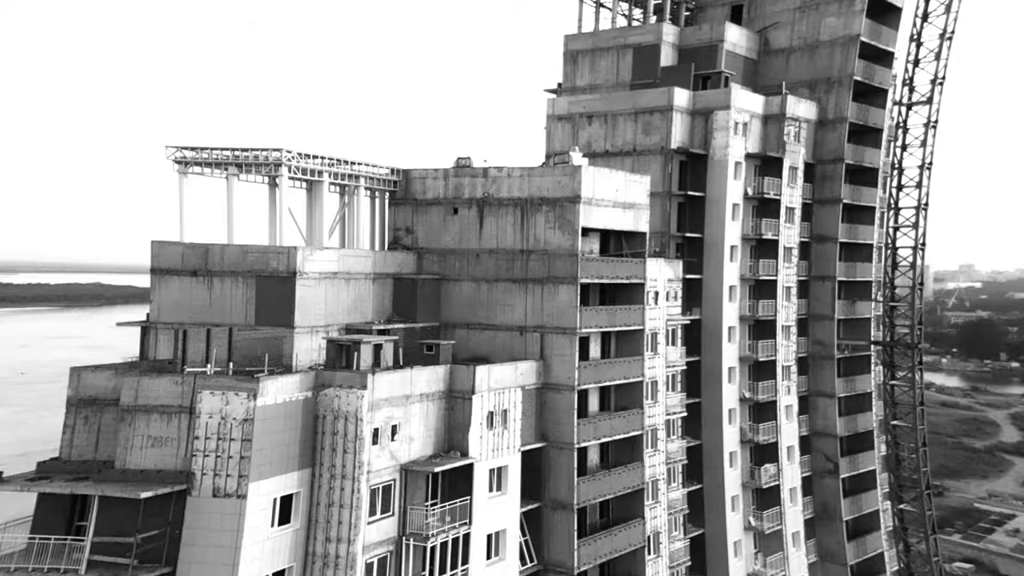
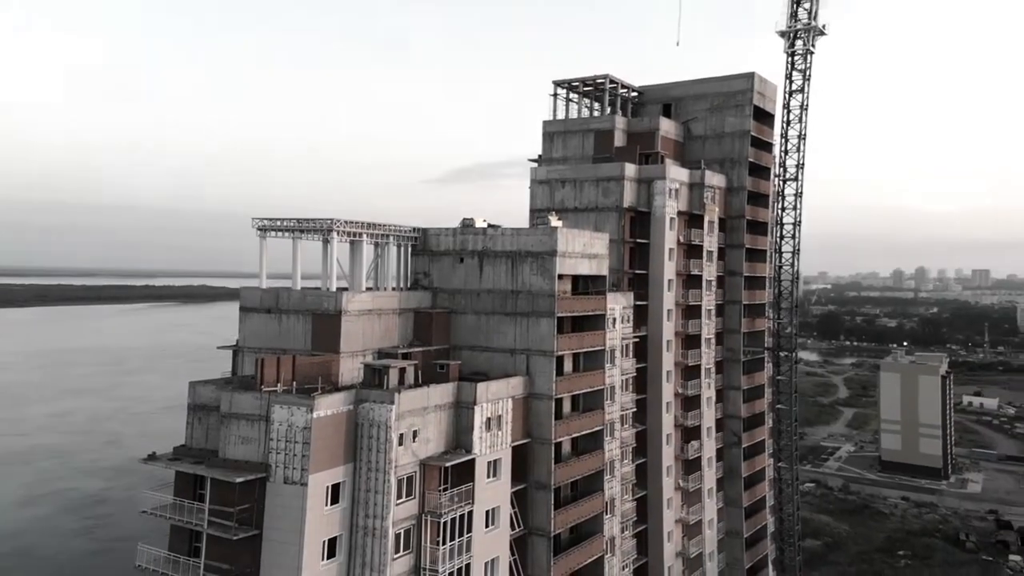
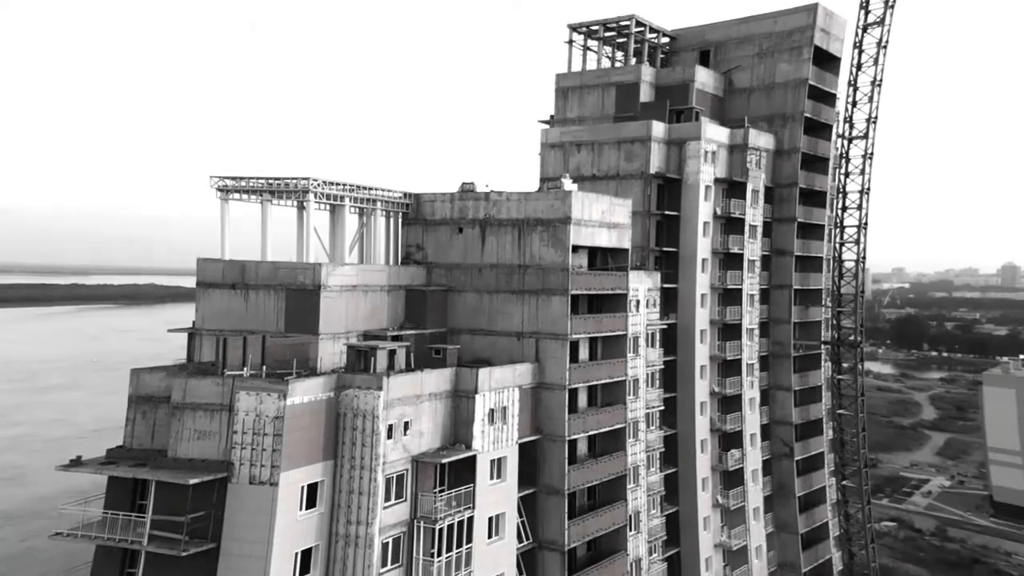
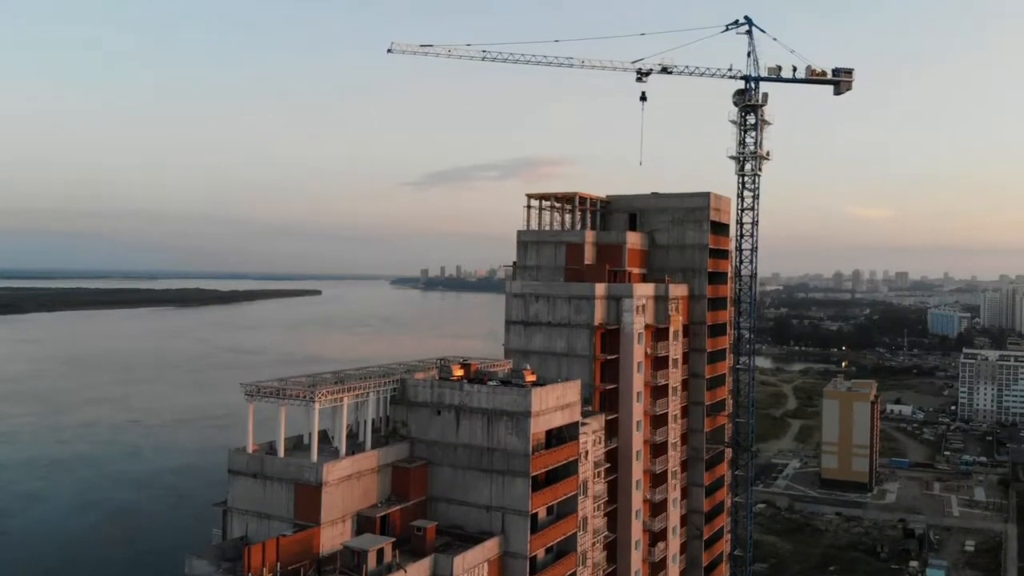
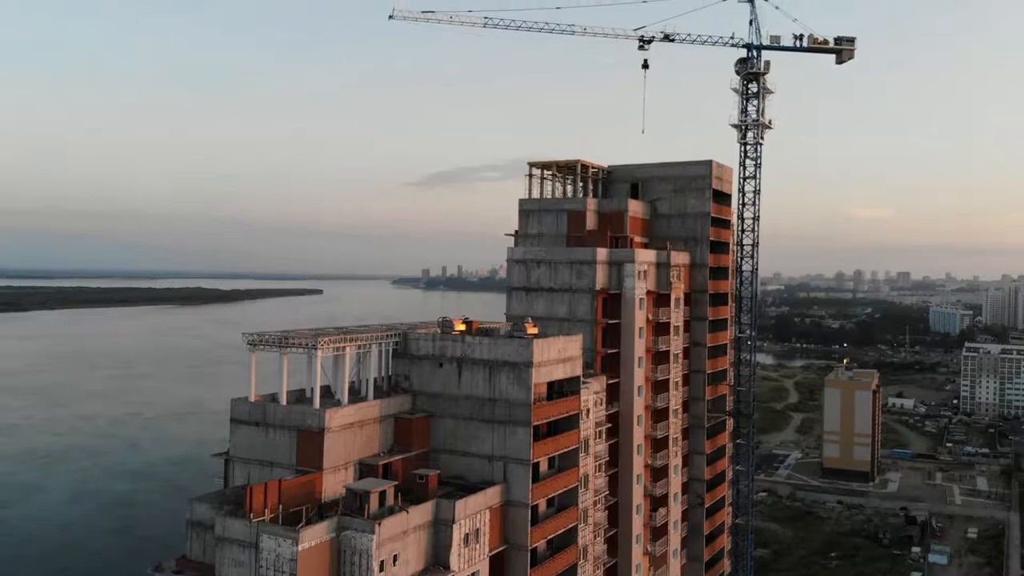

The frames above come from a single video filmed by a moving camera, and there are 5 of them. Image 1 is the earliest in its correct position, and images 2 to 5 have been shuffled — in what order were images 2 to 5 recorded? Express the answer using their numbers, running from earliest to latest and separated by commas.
3, 2, 5, 4
